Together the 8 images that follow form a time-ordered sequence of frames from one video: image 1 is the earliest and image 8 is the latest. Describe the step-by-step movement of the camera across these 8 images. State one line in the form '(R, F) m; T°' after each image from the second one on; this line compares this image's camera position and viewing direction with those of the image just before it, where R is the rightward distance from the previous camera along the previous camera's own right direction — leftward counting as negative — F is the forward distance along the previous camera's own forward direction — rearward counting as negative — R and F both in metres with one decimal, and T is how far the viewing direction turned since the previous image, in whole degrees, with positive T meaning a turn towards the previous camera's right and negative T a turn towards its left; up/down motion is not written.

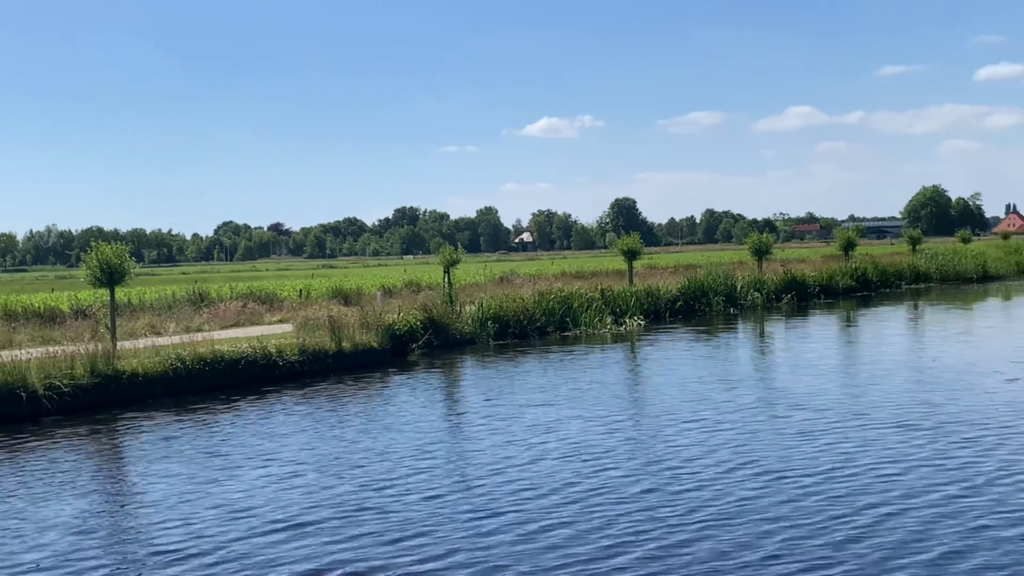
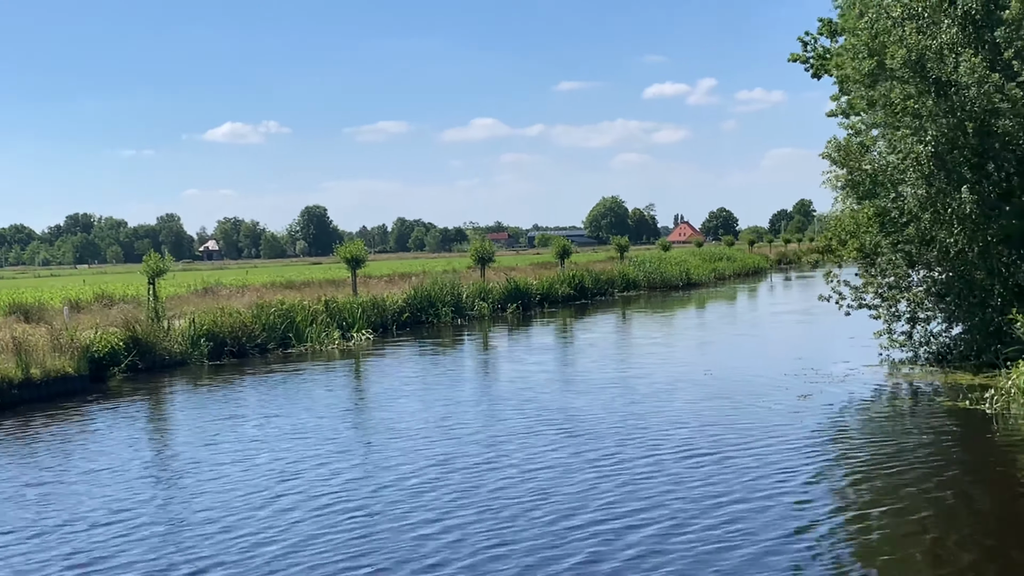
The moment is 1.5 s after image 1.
(+2.8, +3.3) m; -15°
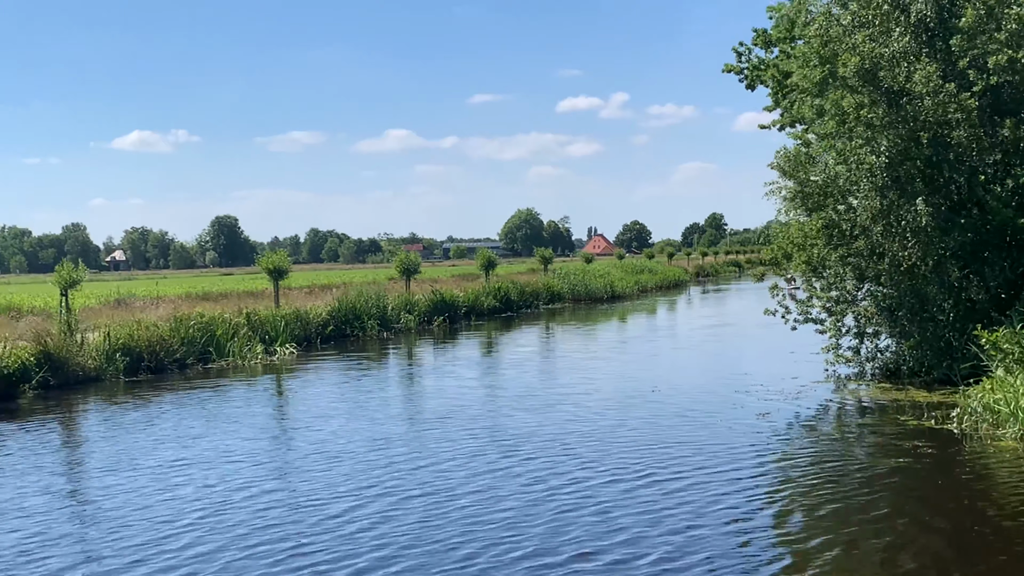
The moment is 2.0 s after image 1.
(-1.2, +0.8) m; +25°
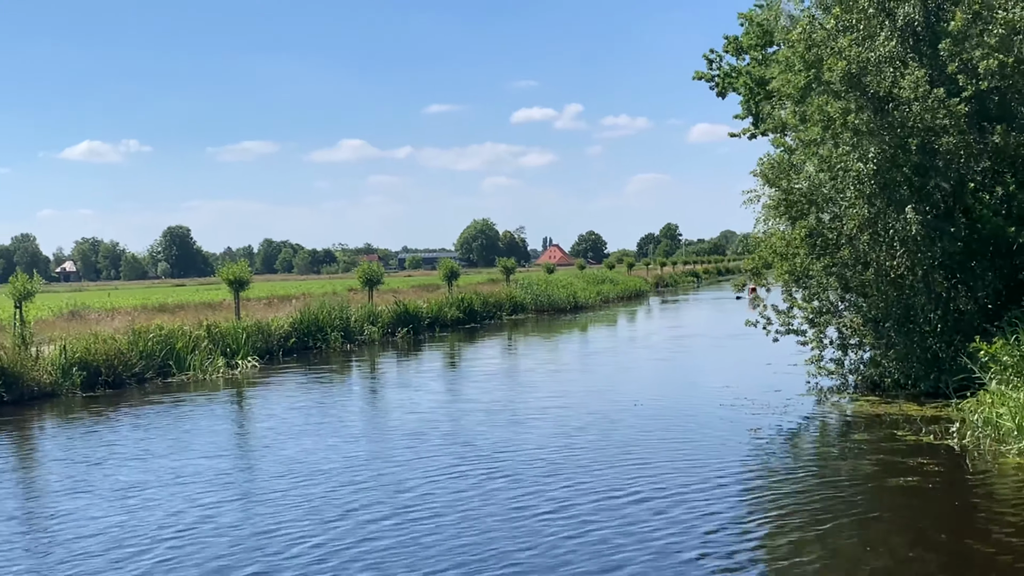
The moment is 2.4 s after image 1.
(+1.2, -0.1) m; -19°
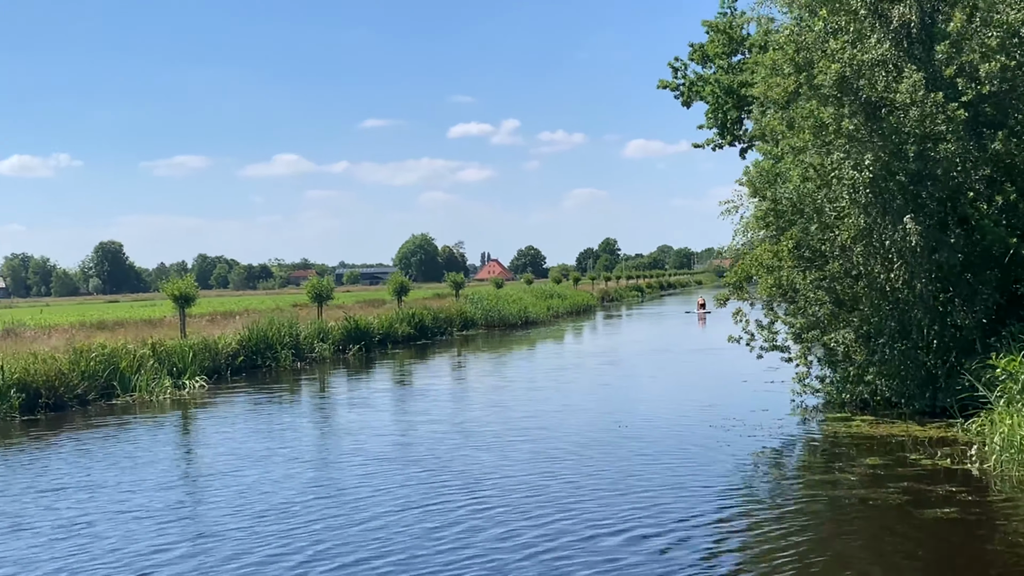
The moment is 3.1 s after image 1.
(-0.1, +0.2) m; +3°
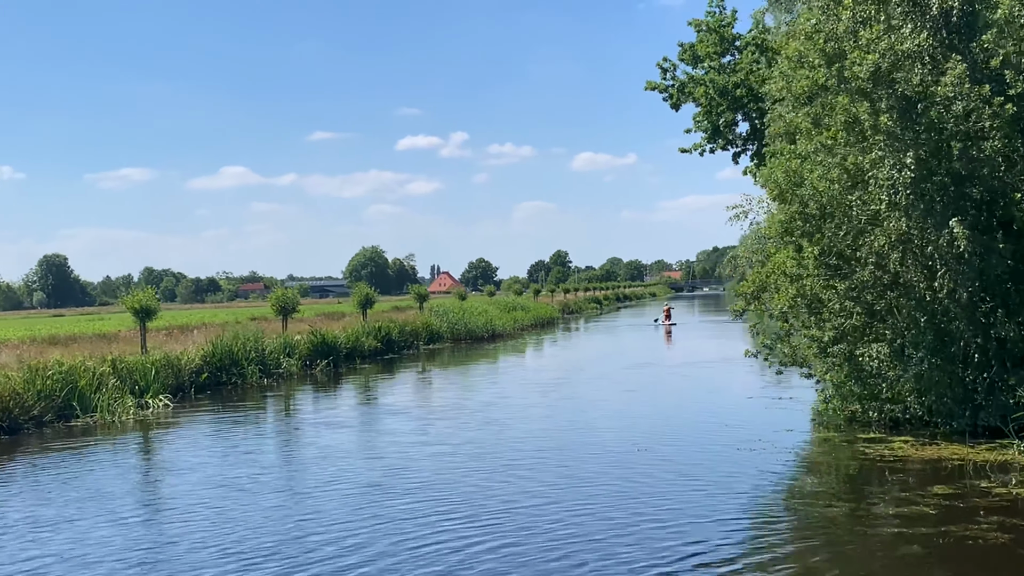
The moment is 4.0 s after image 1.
(-0.1, +0.3) m; +2°
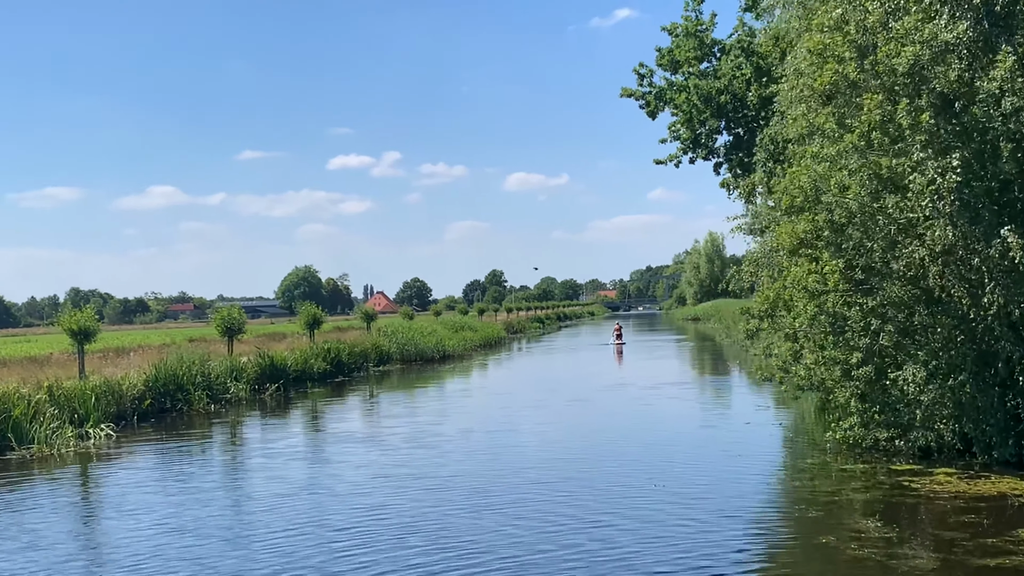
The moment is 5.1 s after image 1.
(-0.1, +0.3) m; +3°
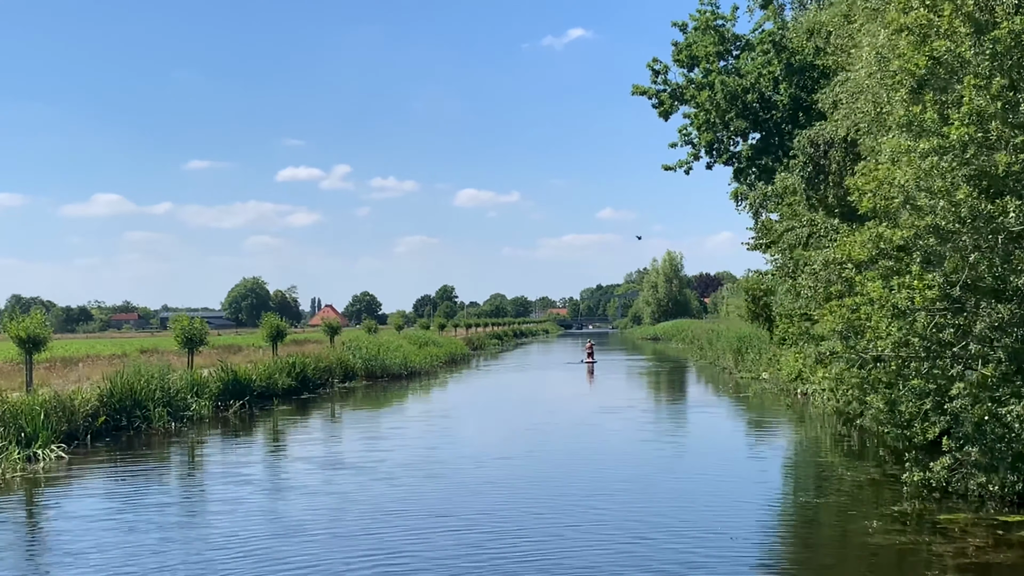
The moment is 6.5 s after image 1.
(-0.2, +0.4) m; +2°
